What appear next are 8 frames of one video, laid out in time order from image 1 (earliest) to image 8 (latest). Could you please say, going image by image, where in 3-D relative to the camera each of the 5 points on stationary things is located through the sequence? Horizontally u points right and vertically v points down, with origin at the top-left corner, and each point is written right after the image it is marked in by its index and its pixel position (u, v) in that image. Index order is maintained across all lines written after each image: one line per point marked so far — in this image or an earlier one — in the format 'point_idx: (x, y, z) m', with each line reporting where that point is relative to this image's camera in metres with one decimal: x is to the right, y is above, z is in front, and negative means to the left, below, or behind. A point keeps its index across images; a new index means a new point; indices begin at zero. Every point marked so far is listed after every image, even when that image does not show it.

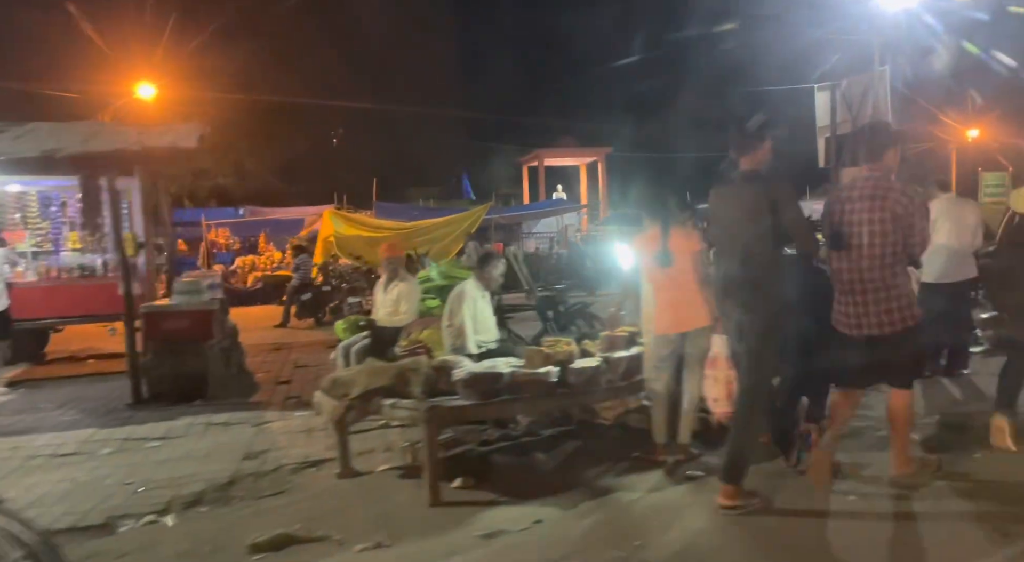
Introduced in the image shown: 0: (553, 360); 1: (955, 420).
0: (+0.2, -0.5, +4.4) m
1: (+3.1, -0.9, +4.8) m
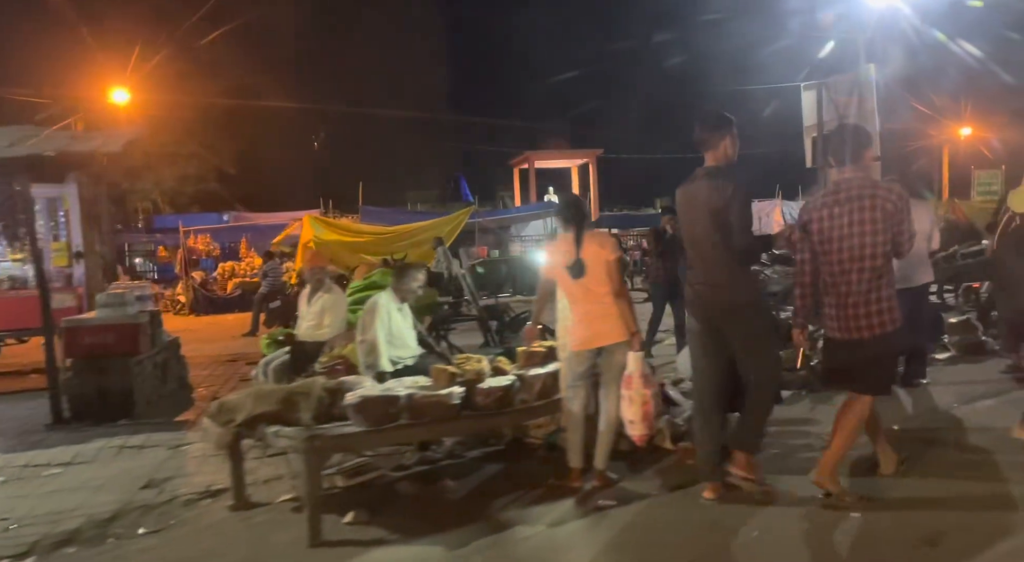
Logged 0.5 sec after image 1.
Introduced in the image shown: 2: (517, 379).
0: (-0.3, -0.6, +4.1) m
1: (+2.5, -1.0, +4.5) m
2: (0.0, -0.6, +4.2) m
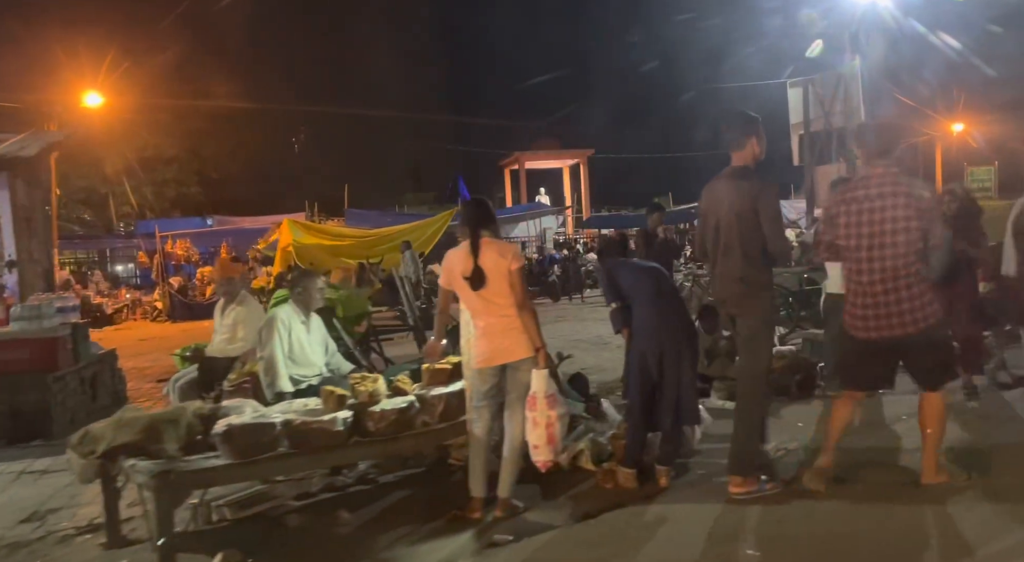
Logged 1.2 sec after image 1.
0: (-0.9, -0.7, +3.7) m
1: (+1.9, -1.0, +4.2) m
2: (-0.6, -0.7, +3.9) m
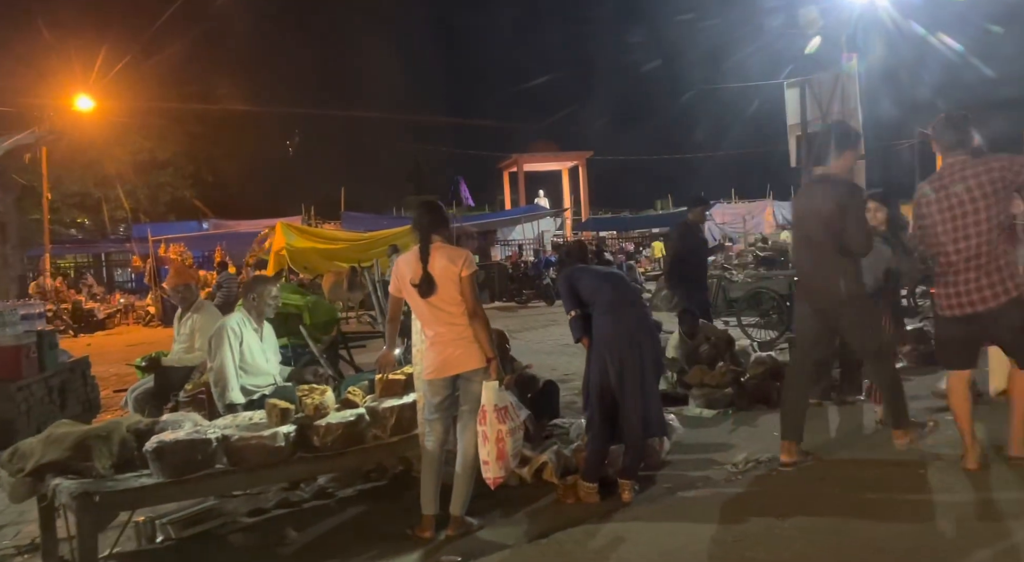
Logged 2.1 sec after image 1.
0: (-1.1, -0.7, +3.6) m
1: (+1.7, -1.1, +4.0) m
2: (-0.8, -0.7, +3.7) m
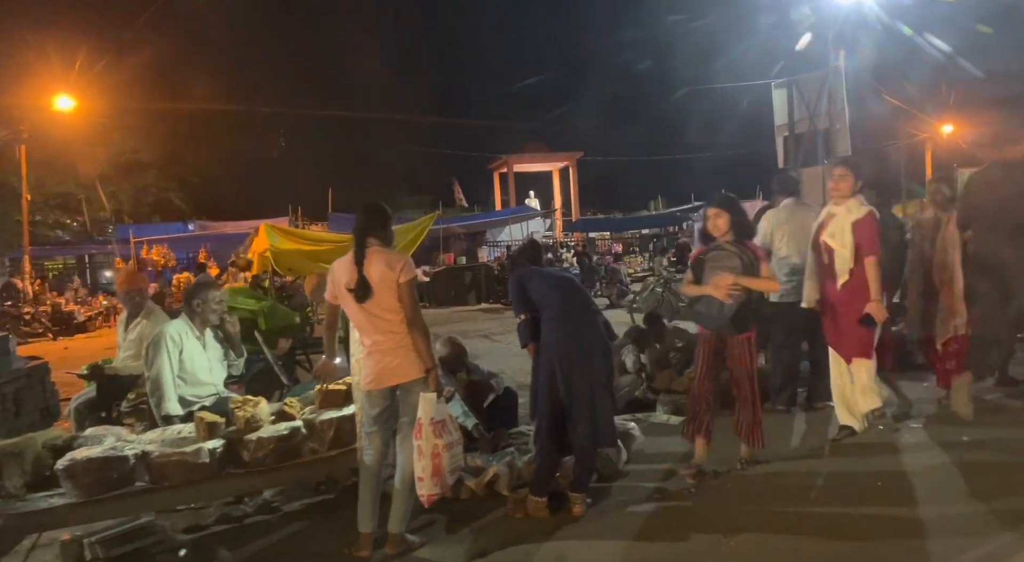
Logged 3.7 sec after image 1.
0: (-1.4, -0.7, +3.4) m
1: (+1.4, -1.1, +3.9) m
2: (-1.1, -0.7, +3.5) m
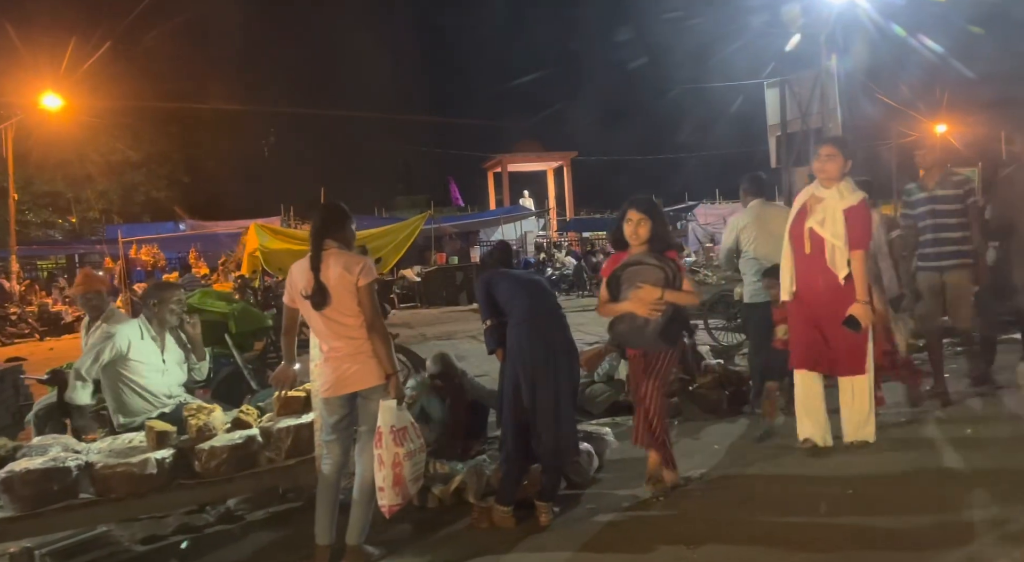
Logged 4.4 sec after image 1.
0: (-1.6, -0.8, +3.3) m
1: (+1.2, -1.1, +3.8) m
2: (-1.3, -0.8, +3.4) m
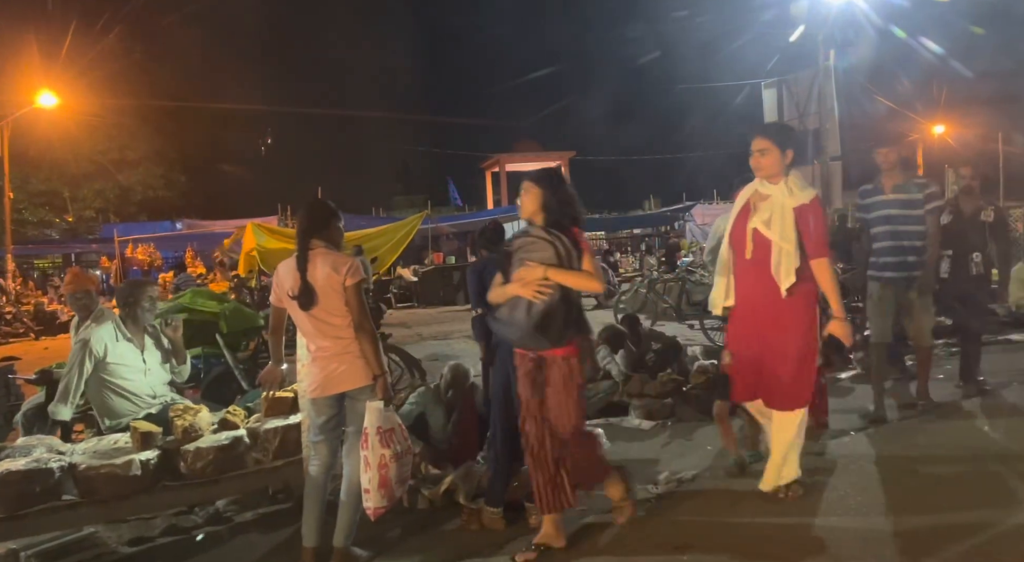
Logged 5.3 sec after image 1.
0: (-1.6, -0.7, +3.2) m
1: (+1.2, -1.1, +3.7) m
2: (-1.3, -0.8, +3.4) m
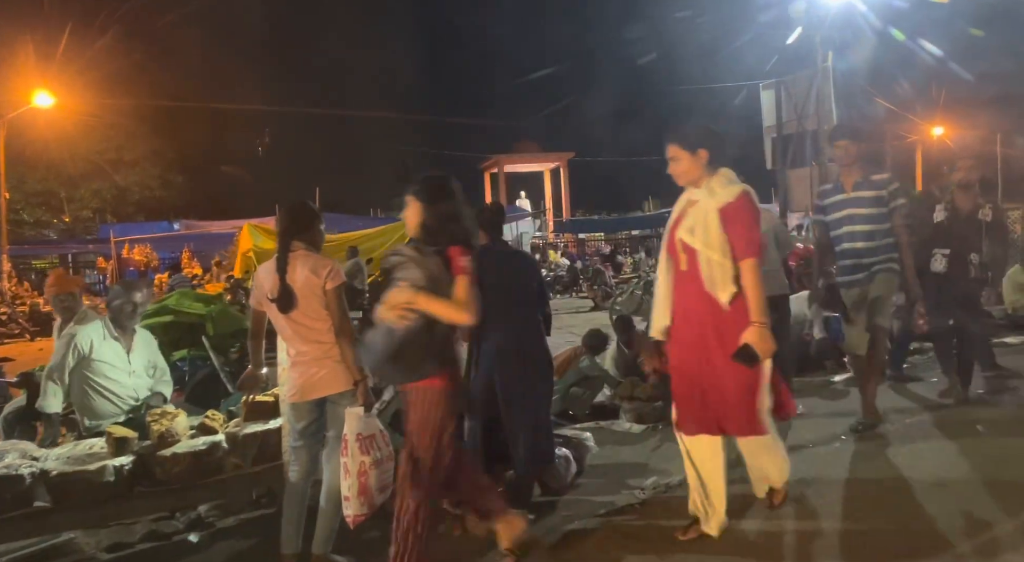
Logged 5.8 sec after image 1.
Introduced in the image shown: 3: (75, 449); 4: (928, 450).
0: (-1.7, -0.8, +3.2) m
1: (+1.1, -1.1, +3.7) m
2: (-1.4, -0.8, +3.3) m
3: (-2.1, -0.8, +3.3) m
4: (+2.5, -1.0, +4.1) m
